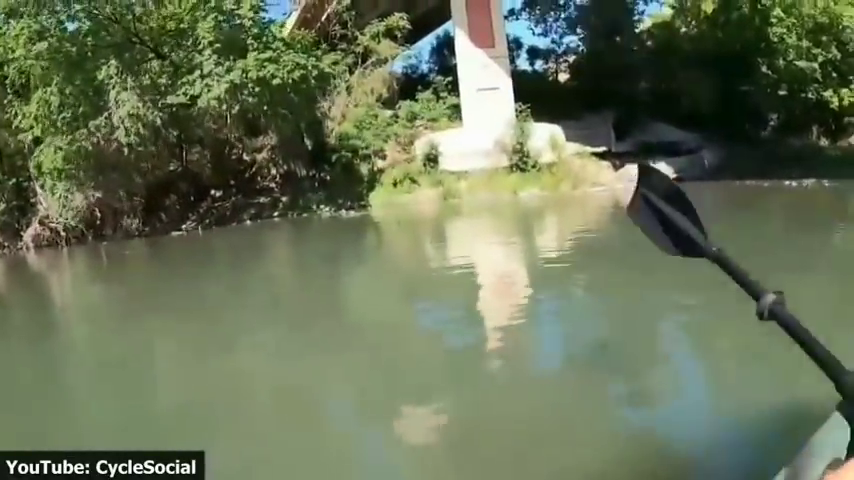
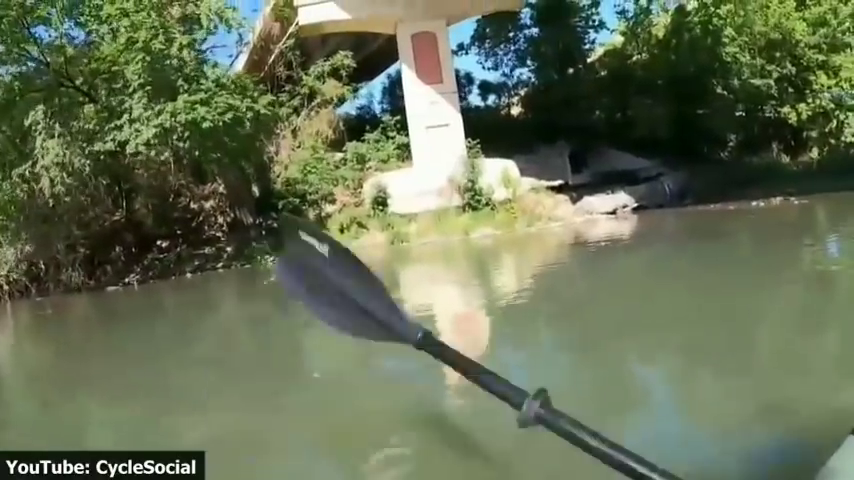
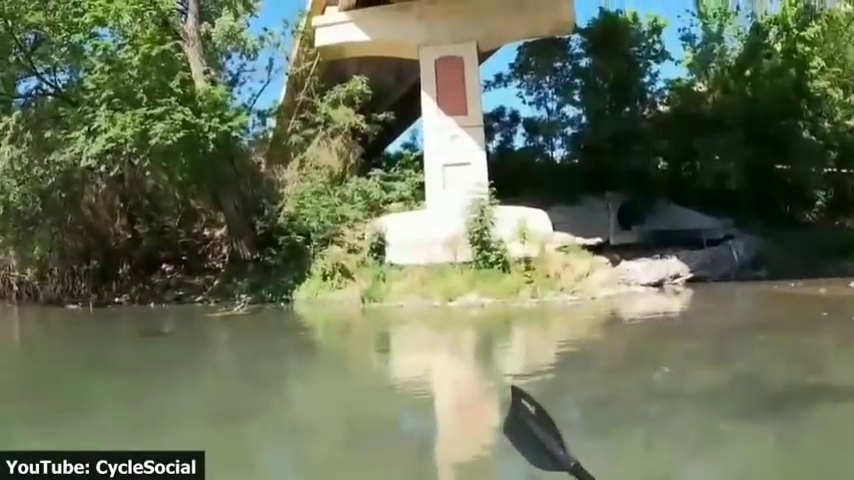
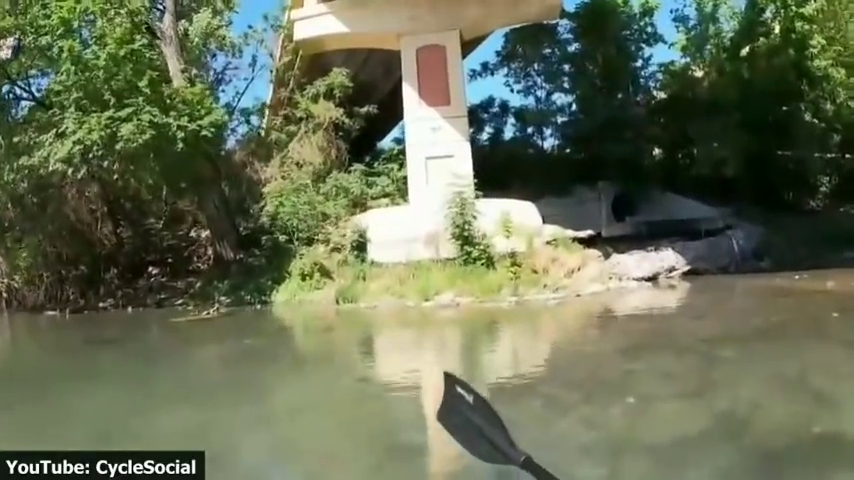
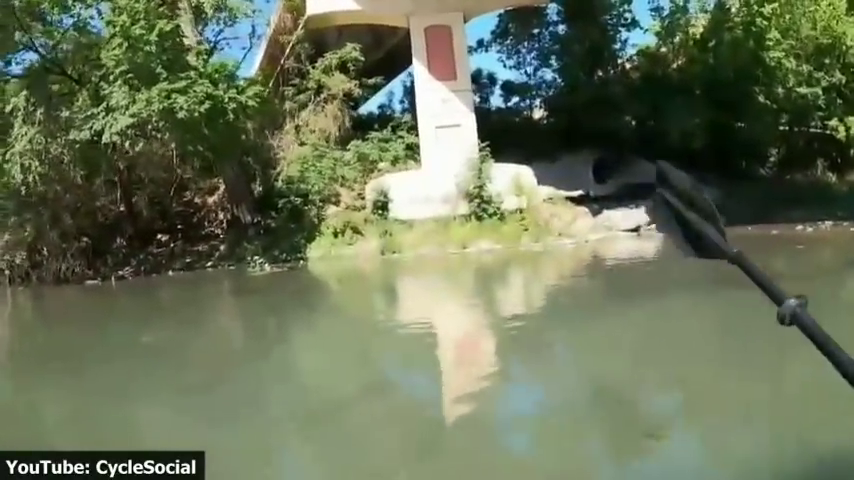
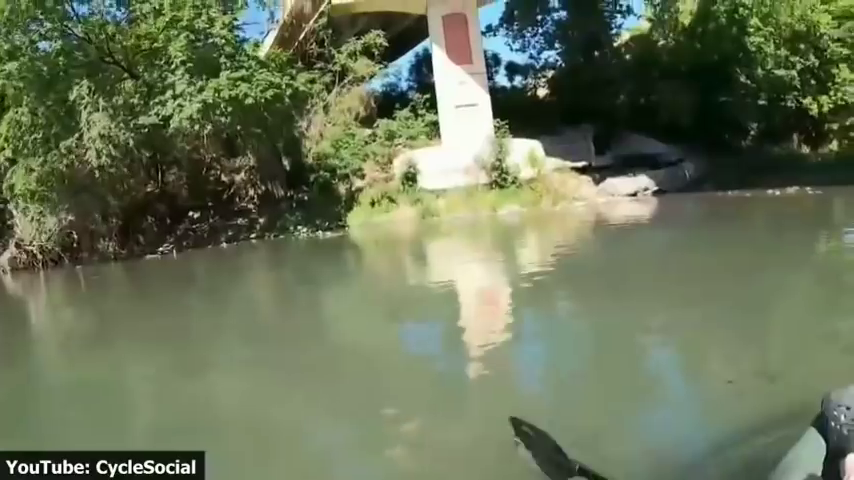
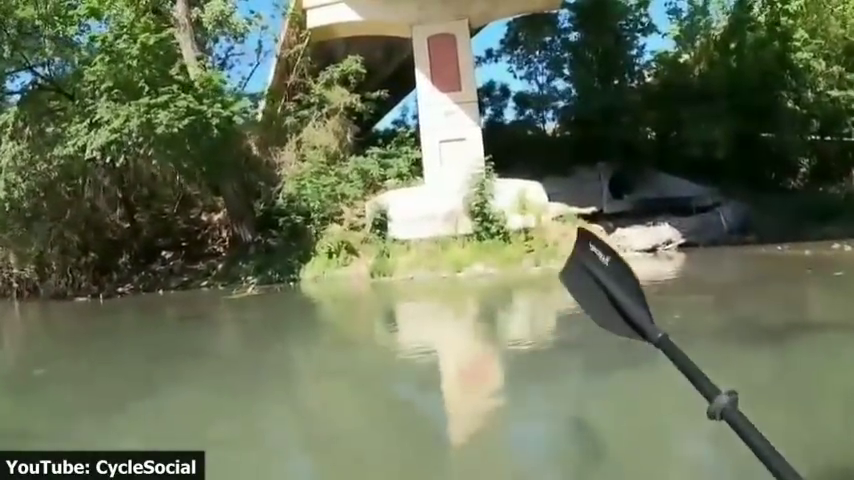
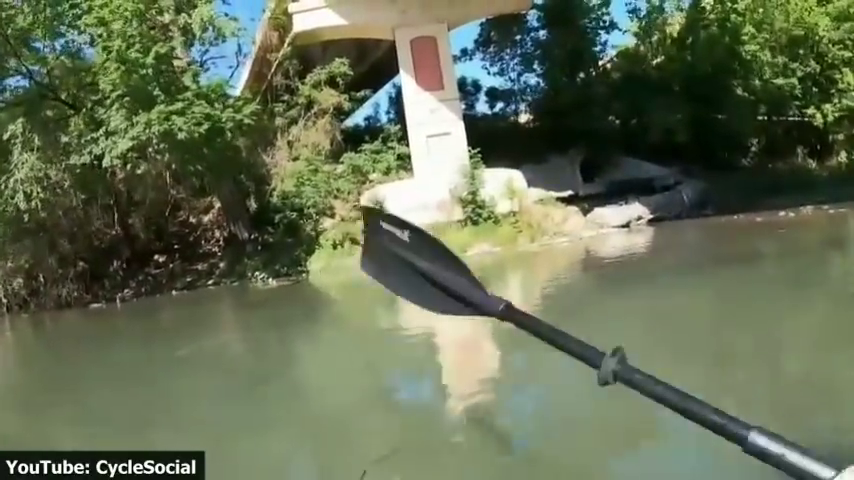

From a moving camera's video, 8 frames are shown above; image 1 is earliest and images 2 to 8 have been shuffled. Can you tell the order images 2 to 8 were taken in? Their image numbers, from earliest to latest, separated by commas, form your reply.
6, 2, 8, 5, 7, 3, 4
